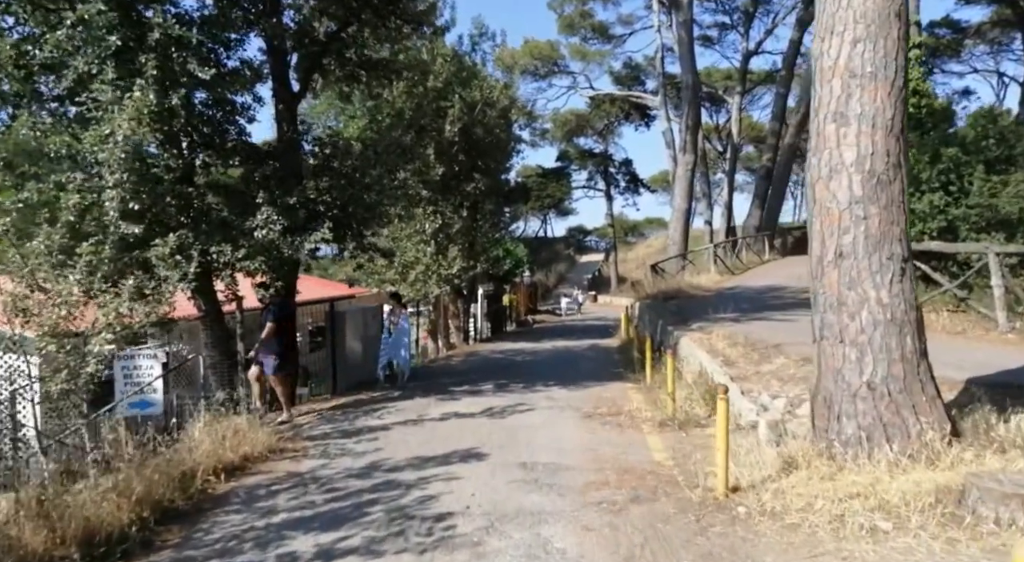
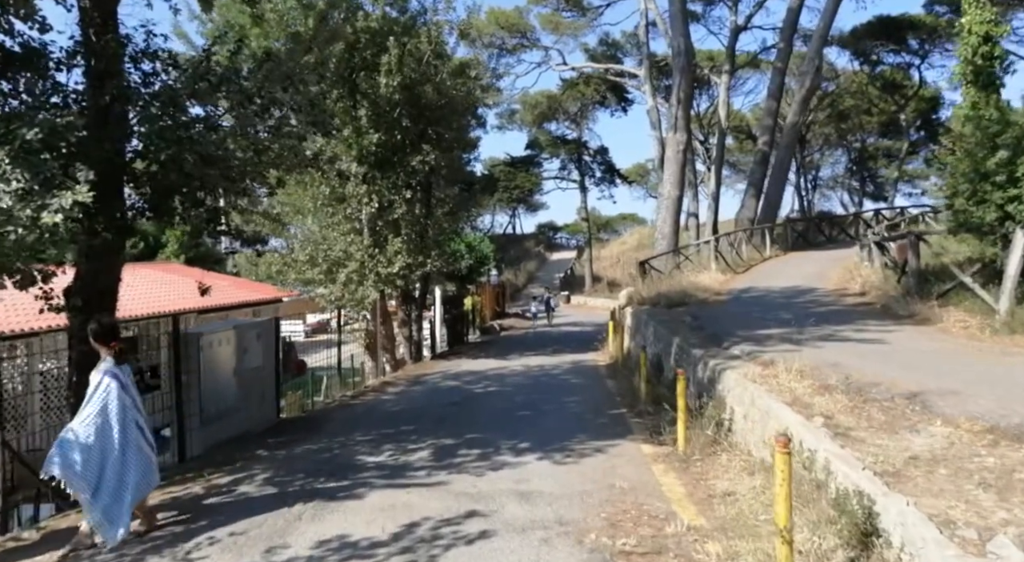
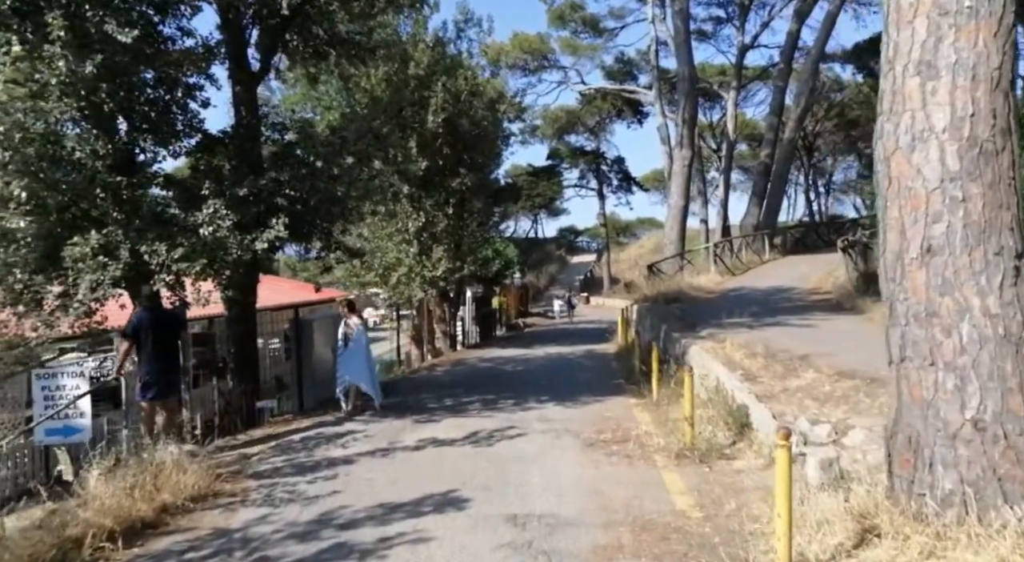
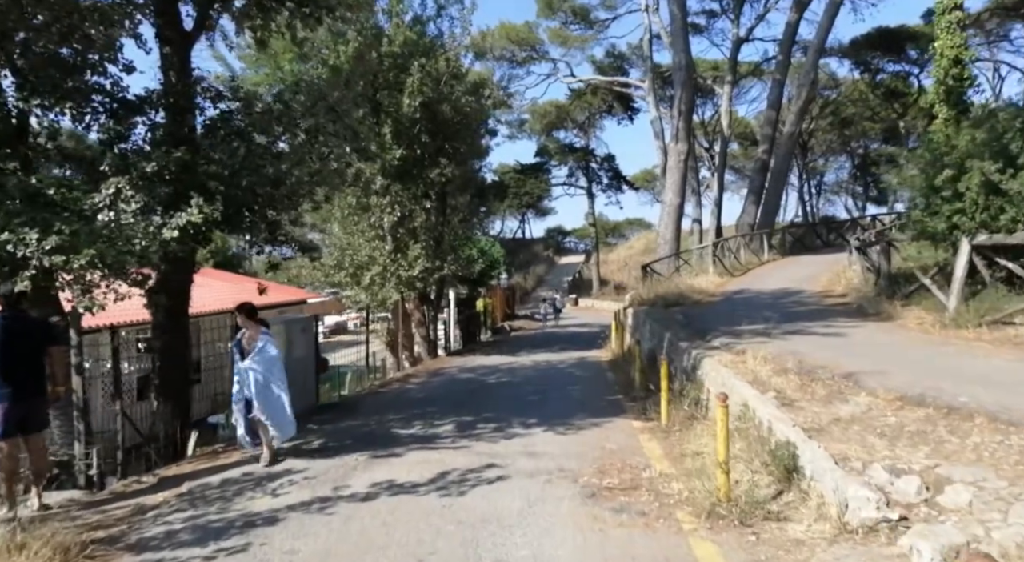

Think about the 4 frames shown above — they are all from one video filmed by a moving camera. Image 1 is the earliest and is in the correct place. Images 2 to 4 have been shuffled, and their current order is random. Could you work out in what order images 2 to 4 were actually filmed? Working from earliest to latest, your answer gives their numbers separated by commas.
3, 4, 2
